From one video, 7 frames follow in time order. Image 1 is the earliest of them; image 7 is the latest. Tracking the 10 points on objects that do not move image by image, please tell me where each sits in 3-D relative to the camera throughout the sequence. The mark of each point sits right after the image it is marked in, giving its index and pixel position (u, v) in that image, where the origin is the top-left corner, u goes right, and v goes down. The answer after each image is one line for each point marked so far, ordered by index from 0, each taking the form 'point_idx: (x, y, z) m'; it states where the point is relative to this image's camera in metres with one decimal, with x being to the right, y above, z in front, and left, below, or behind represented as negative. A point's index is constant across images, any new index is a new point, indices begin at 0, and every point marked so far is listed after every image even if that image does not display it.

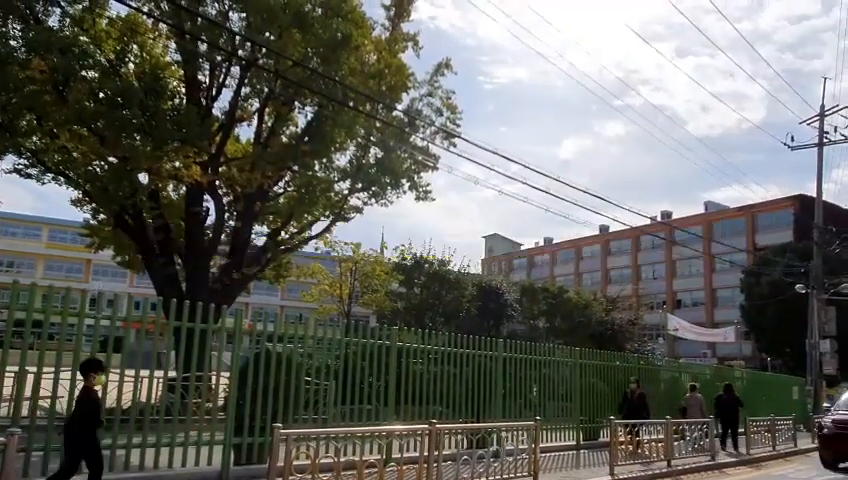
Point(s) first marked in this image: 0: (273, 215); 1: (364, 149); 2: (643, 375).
0: (-4.0, +0.6, +15.8) m
1: (-1.6, +2.4, +15.7) m
2: (+7.1, -4.3, +19.4) m
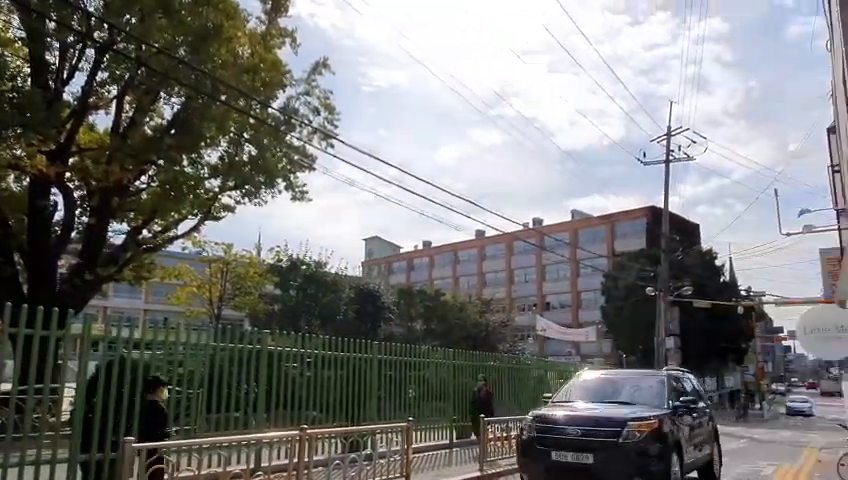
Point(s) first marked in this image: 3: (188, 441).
0: (-7.1, +0.7, +14.7) m
1: (-4.7, +2.4, +15.1) m
2: (+3.0, -4.5, +20.3) m
3: (-2.8, -2.4, +7.1) m
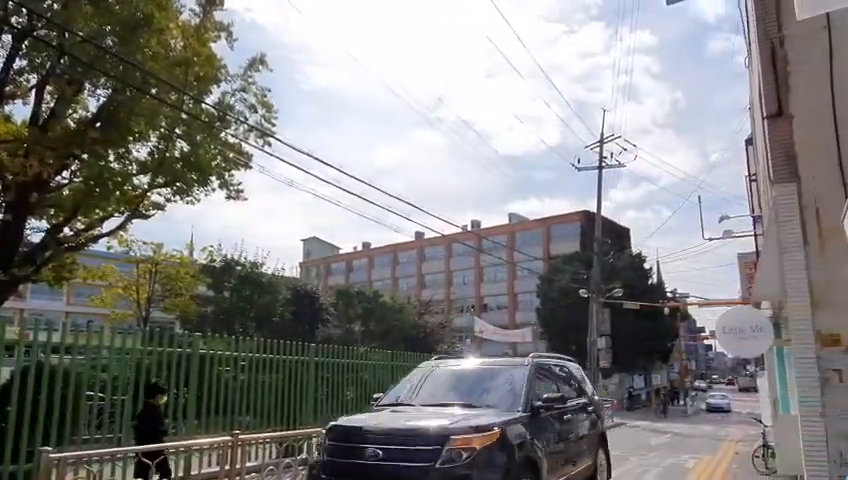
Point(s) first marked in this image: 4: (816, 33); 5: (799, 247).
0: (-8.5, +0.7, +13.9) m
1: (-6.1, +2.4, +14.5) m
2: (+0.9, -4.6, +20.5) m
3: (-3.5, -2.3, +6.8) m
4: (+5.9, +3.1, +9.2) m
5: (+5.5, -0.1, +8.9) m
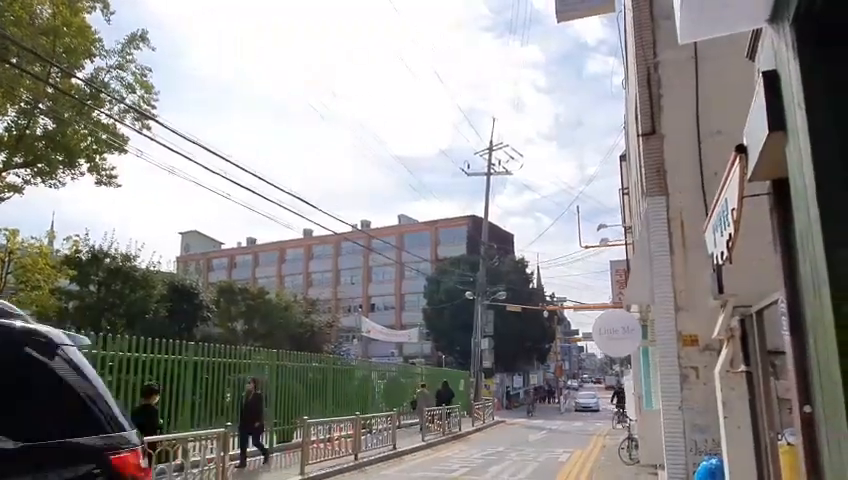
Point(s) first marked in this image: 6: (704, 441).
0: (-10.8, +1.1, +12.0) m
1: (-8.5, +2.7, +13.1) m
2: (-2.9, -4.5, +20.2) m
3: (-4.7, -2.2, +5.9) m
4: (+4.3, +3.0, +10.1) m
5: (+3.8, -0.3, +9.7) m
6: (+4.2, -3.0, +9.1) m
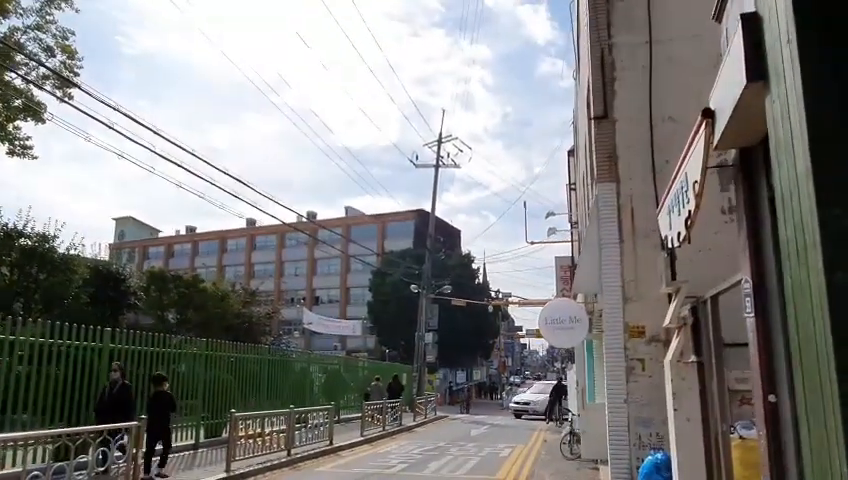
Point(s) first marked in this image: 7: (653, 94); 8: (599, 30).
0: (-11.8, +1.7, +10.4) m
1: (-9.6, +3.2, +11.7) m
2: (-4.8, -4.1, +19.3) m
3: (-5.3, -1.8, +4.9) m
4: (+3.5, +3.2, +9.8) m
5: (+2.9, -0.1, +9.4) m
6: (+3.3, -2.8, +8.8) m
7: (+3.6, +2.3, +9.6) m
8: (+2.9, +3.4, +9.9) m
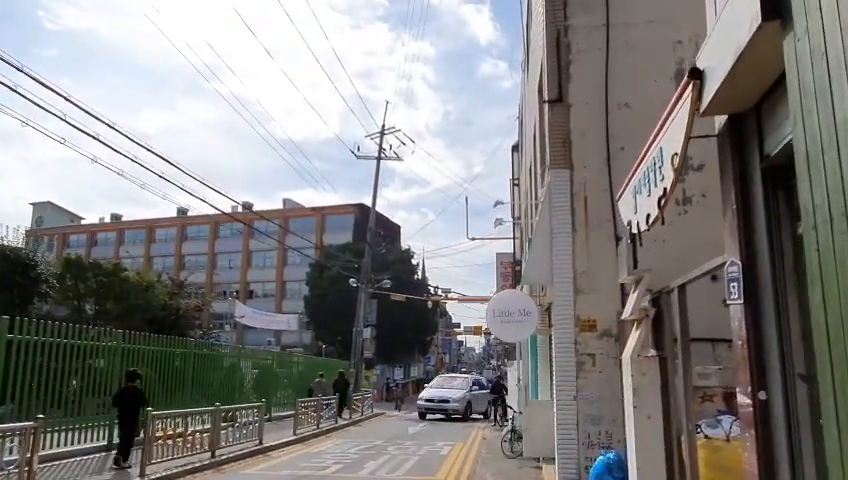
0: (-12.6, +2.2, +8.5) m
1: (-10.5, +3.7, +10.0) m
2: (-6.7, -3.7, +18.1) m
3: (-5.7, -1.5, +3.7) m
4: (+2.7, +3.3, +9.4) m
5: (+2.1, +0.1, +8.9) m
6: (+2.4, -2.7, +8.4) m
7: (+2.8, +2.5, +9.2) m
8: (+2.1, +3.6, +9.5) m
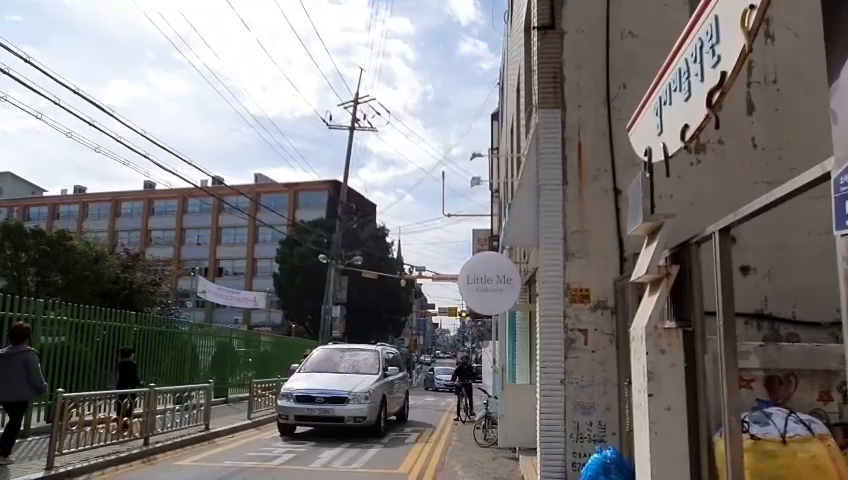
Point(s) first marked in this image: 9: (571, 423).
0: (-13.0, +3.0, +6.5) m
1: (-11.0, +4.5, +8.0) m
2: (-7.5, -2.7, +16.4) m
3: (-6.0, -0.9, +2.0) m
4: (+2.2, +3.9, +7.8) m
5: (+1.6, +0.7, +7.5) m
6: (+1.9, -2.1, +7.0) m
7: (+2.4, +3.0, +7.7) m
8: (+1.6, +4.2, +7.9) m
9: (+1.7, -2.1, +7.0) m
